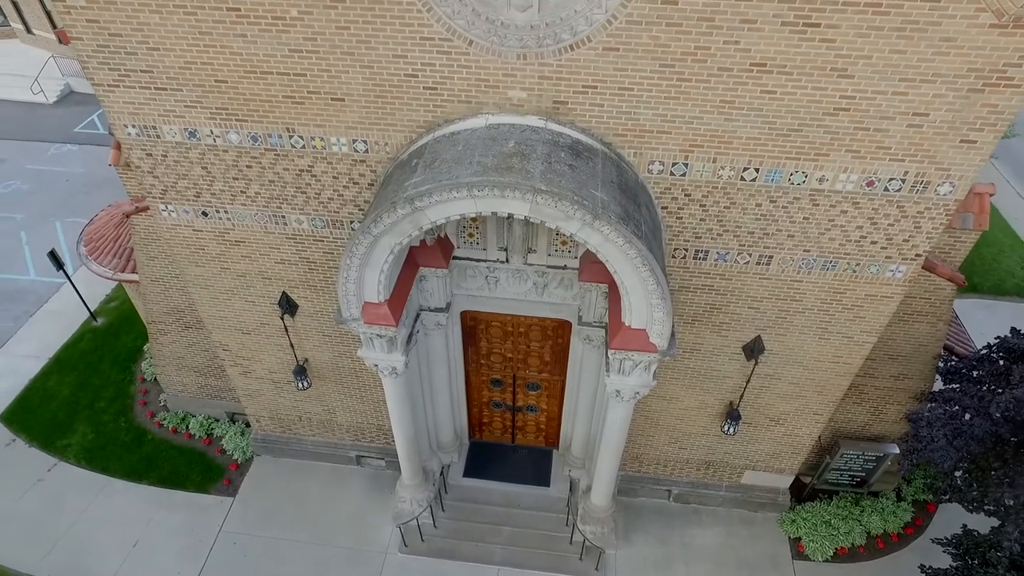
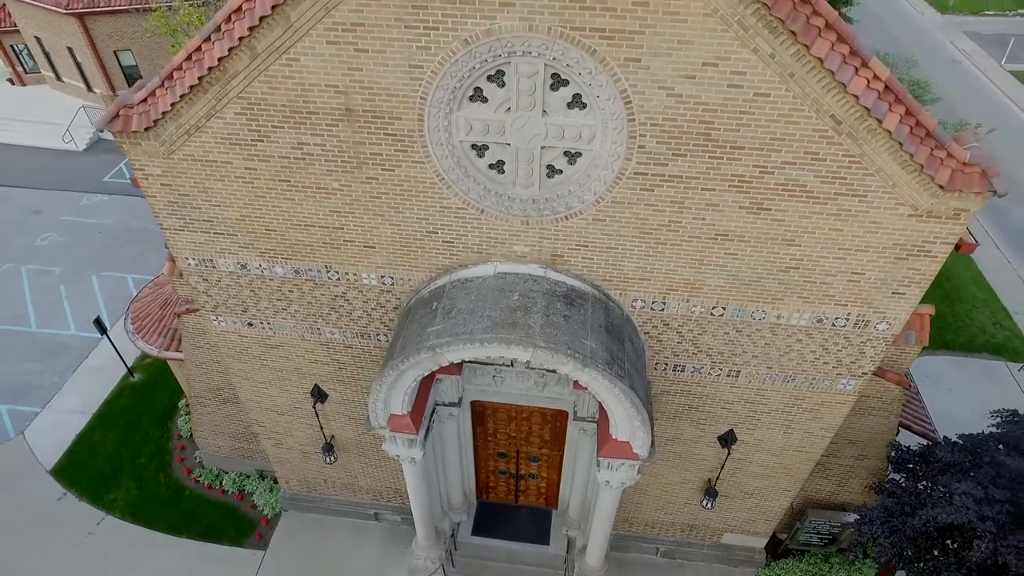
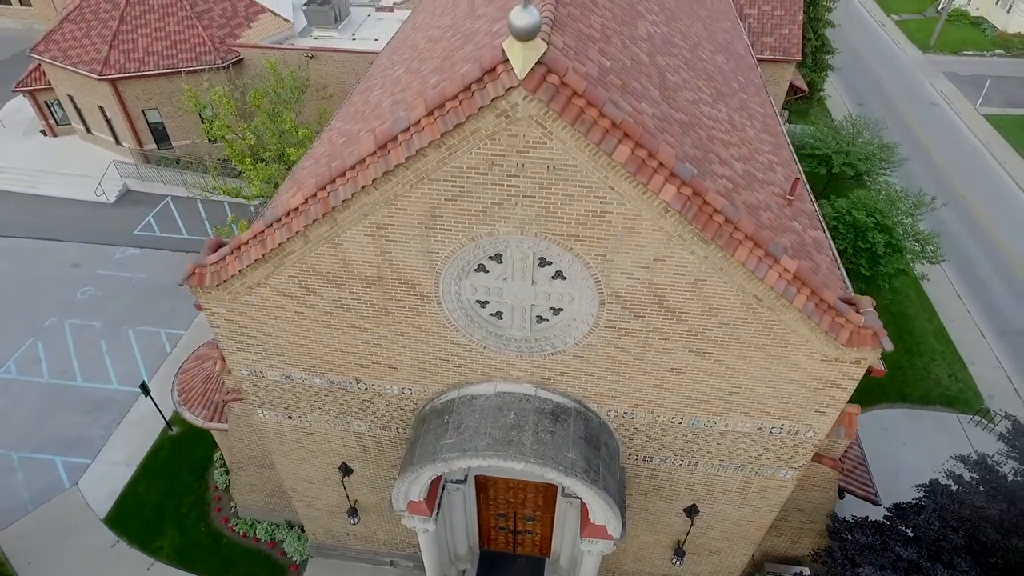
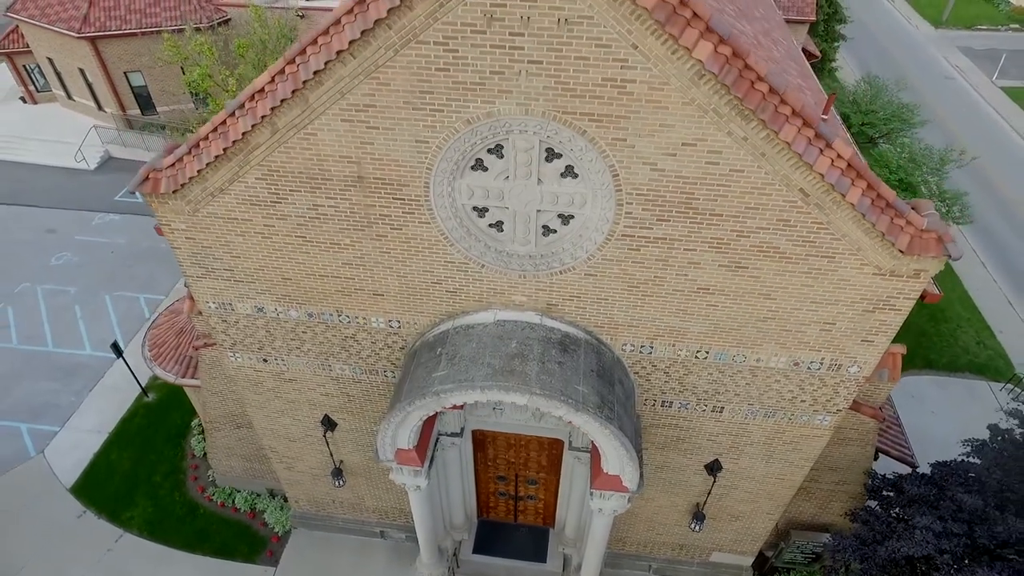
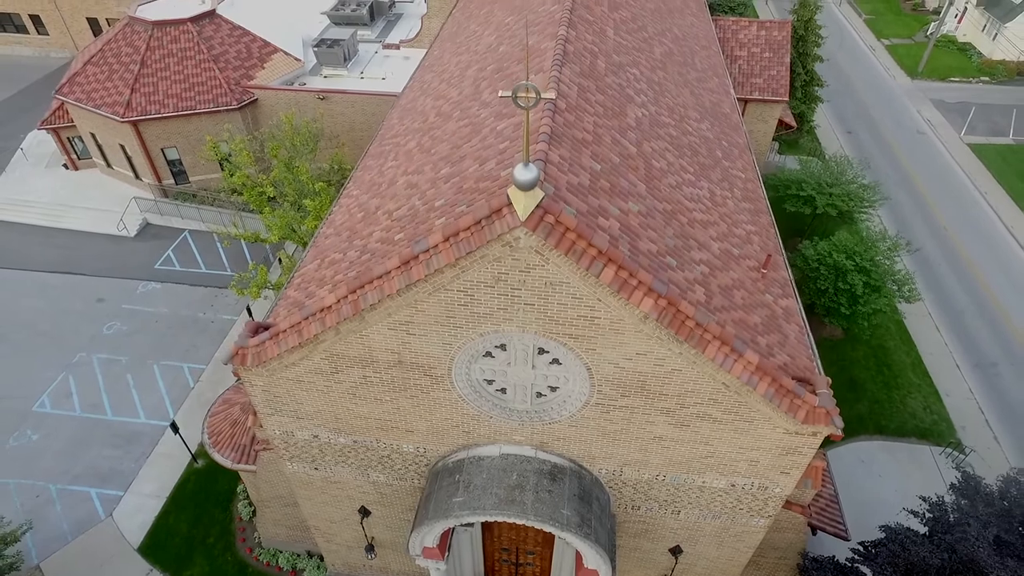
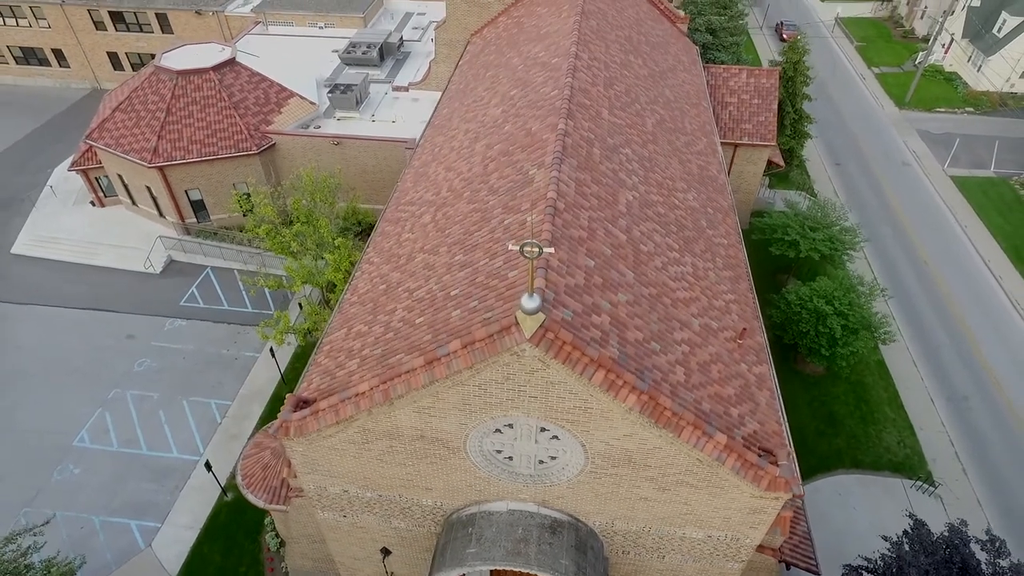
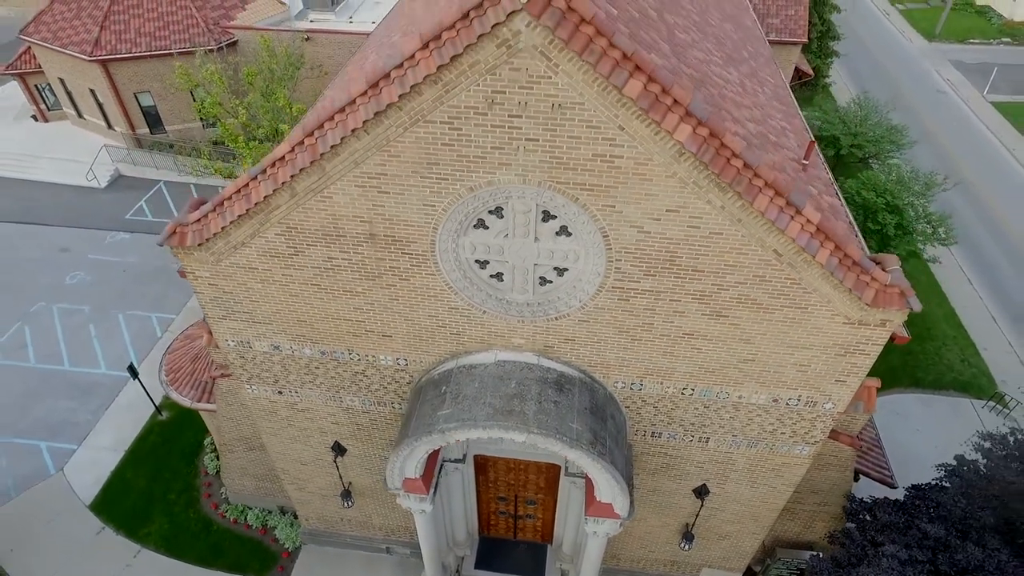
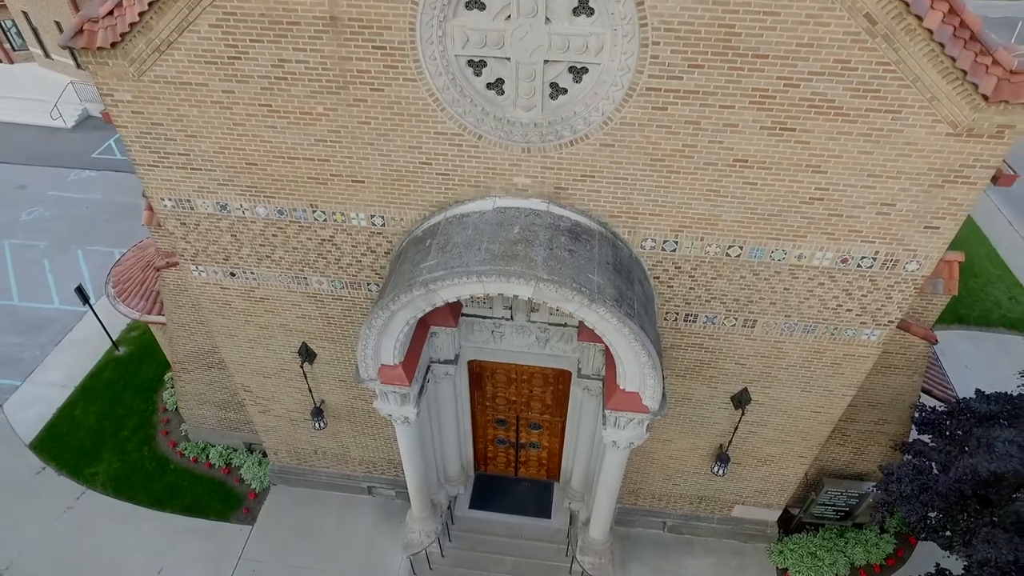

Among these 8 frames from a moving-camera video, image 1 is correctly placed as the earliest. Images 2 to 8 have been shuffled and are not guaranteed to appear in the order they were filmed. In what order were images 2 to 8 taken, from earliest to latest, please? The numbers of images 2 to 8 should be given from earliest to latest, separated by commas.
8, 2, 4, 7, 3, 5, 6
